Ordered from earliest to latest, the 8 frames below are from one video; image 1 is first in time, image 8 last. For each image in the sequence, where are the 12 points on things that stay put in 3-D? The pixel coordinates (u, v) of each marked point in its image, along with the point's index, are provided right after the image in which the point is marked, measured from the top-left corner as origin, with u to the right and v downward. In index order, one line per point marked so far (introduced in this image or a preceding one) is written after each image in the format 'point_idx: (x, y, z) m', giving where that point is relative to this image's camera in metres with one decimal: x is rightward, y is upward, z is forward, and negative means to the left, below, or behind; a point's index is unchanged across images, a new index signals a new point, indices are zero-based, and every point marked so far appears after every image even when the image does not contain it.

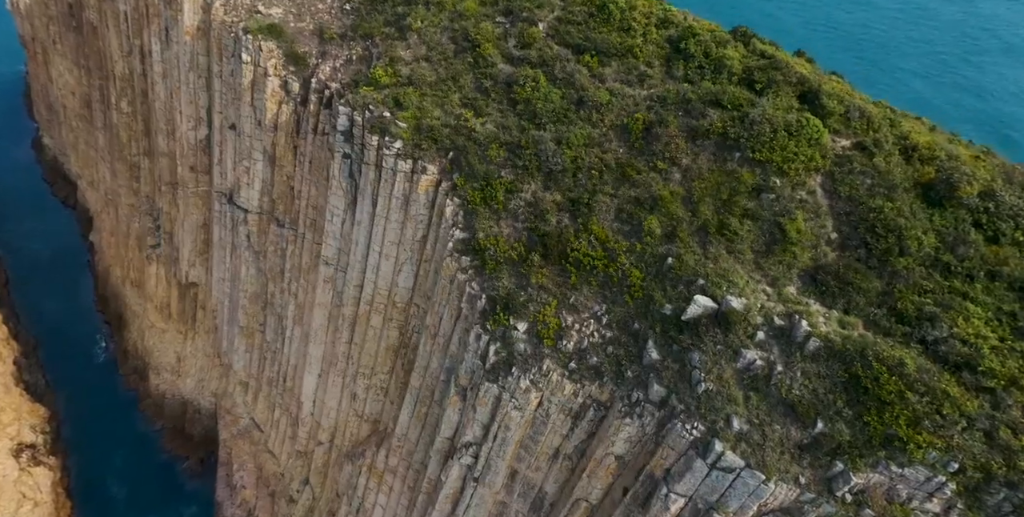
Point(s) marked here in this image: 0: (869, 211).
0: (+8.0, +1.0, +14.6) m
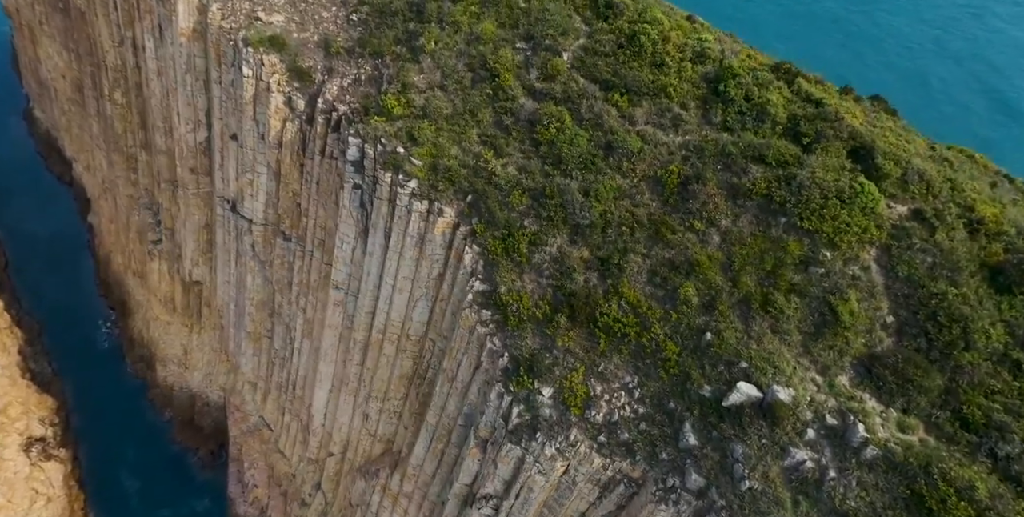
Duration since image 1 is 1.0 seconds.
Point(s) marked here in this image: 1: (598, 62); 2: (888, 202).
0: (+8.6, -0.8, +13.5) m
1: (+2.5, +5.6, +18.9) m
2: (+8.5, +1.3, +14.8) m
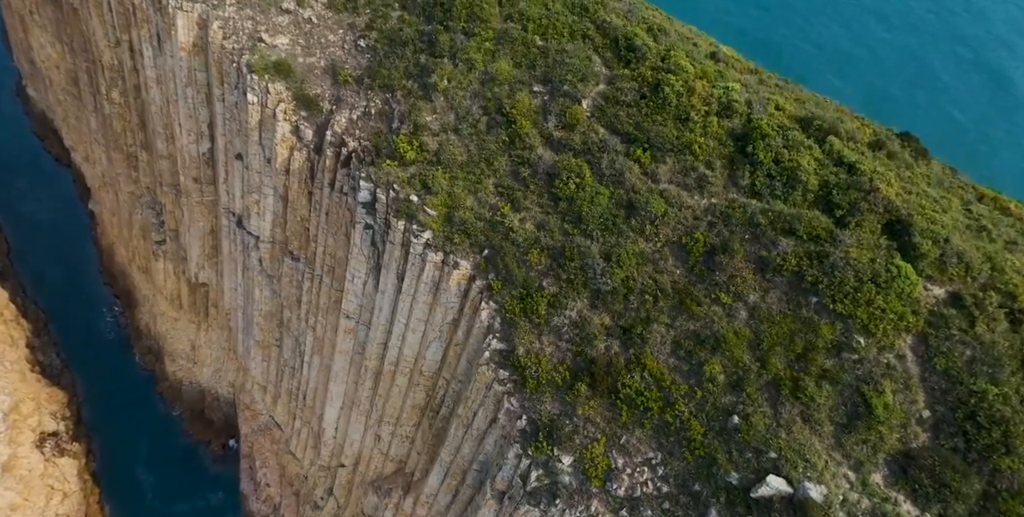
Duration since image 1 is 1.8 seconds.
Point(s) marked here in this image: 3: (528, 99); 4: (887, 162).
0: (+9.1, -2.7, +13.1) m
1: (+2.9, +4.0, +18.1) m
2: (+8.9, -0.5, +14.3) m
3: (+0.5, +4.7, +19.3) m
4: (+9.7, +2.5, +17.1) m
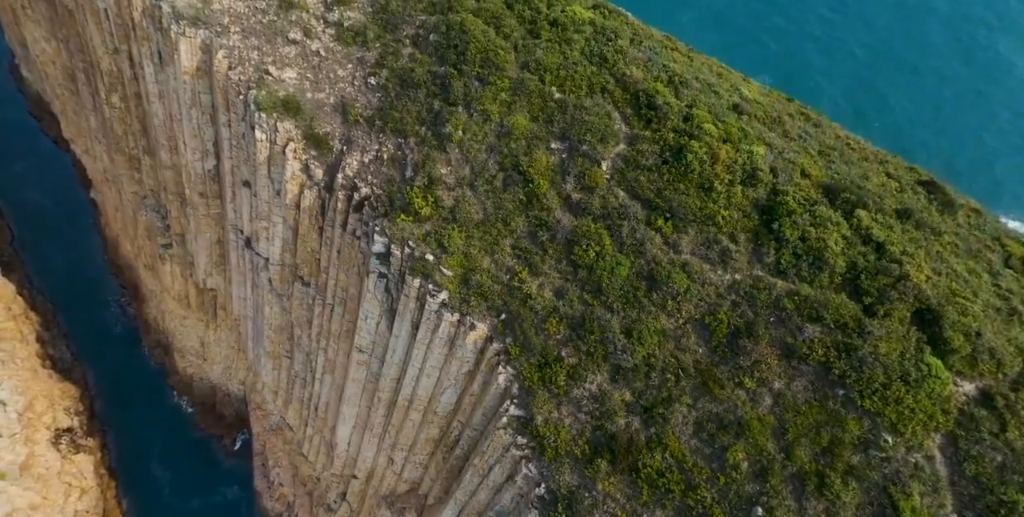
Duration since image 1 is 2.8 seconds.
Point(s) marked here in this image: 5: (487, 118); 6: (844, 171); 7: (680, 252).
0: (+9.6, -4.7, +13.0) m
1: (+3.4, +2.2, +17.6) m
2: (+9.4, -2.5, +14.0) m
3: (+1.0, +2.9, +18.8) m
4: (+10.2, +0.6, +16.6) m
5: (-0.8, +4.3, +19.8) m
6: (+9.4, +2.5, +18.5) m
7: (+4.3, +0.2, +16.7) m
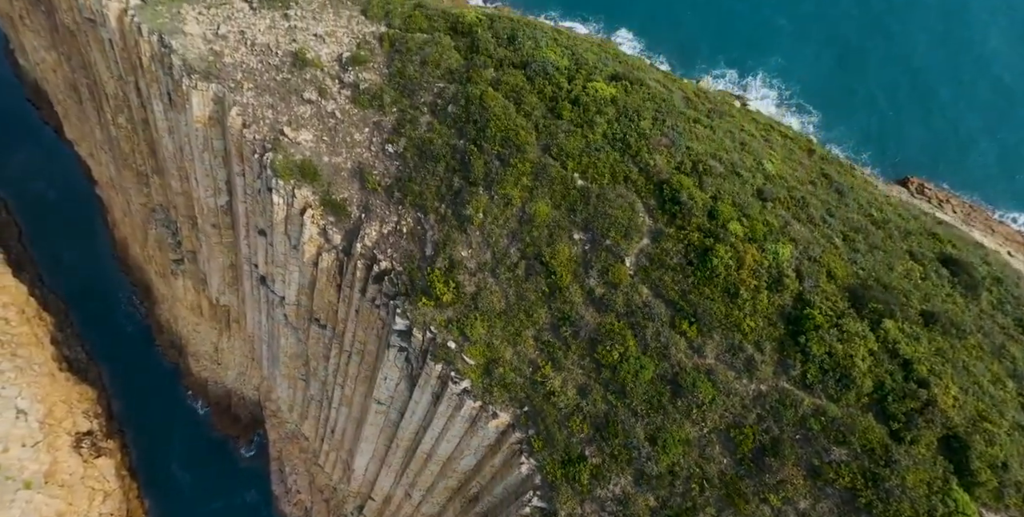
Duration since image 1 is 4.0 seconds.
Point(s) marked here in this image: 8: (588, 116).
0: (+10.2, -7.6, +13.2) m
1: (+4.1, -0.5, +17.5) m
2: (+10.1, -5.4, +14.2) m
3: (+1.6, +0.3, +18.7) m
4: (+10.9, -2.1, +16.6) m
5: (-0.1, +1.7, +19.6) m
6: (+10.0, -0.1, +18.4) m
7: (+4.9, -2.6, +16.7) m
8: (+2.3, +4.3, +20.0) m
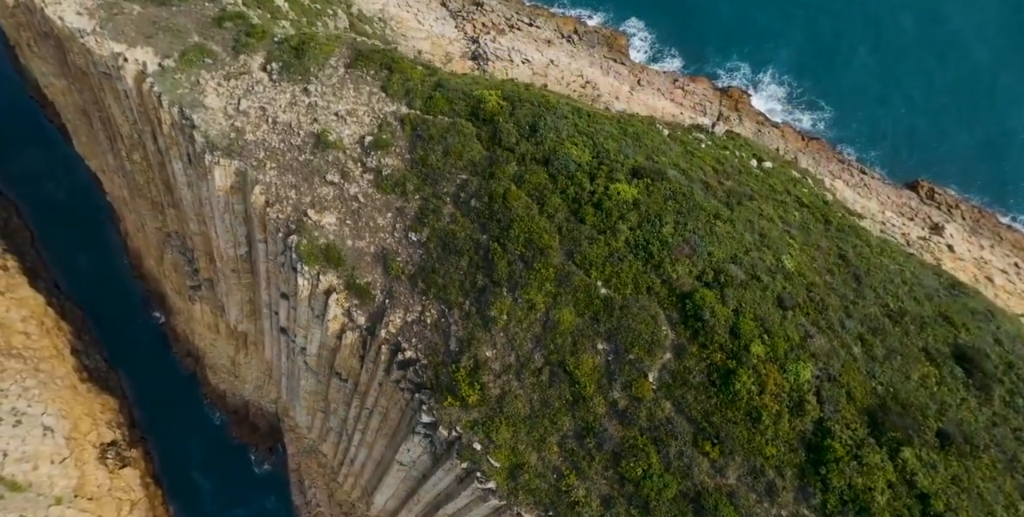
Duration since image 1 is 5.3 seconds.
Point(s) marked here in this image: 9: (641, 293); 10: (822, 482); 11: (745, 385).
0: (+11.0, -11.0, +14.0) m
1: (+4.8, -3.8, +18.0) m
2: (+10.8, -8.8, +14.8) m
3: (+2.3, -2.9, +19.1) m
4: (+11.6, -5.3, +17.1) m
5: (+0.6, -1.5, +20.0) m
6: (+10.7, -3.3, +18.8) m
7: (+5.7, -5.8, +17.3) m
8: (+3.0, +1.1, +20.2) m
9: (+3.8, -1.0, +19.2) m
10: (+7.8, -5.6, +16.6) m
11: (+6.2, -3.2, +17.6) m
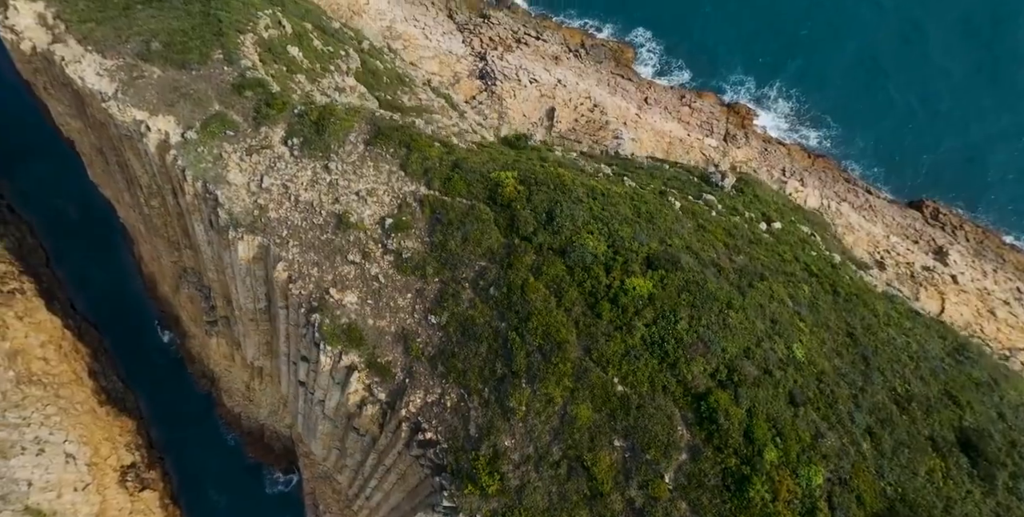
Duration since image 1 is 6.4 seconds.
0: (+11.5, -14.1, +14.7) m
1: (+5.4, -6.8, +18.7) m
2: (+11.4, -11.8, +15.5) m
3: (+2.9, -5.9, +19.8) m
4: (+12.2, -8.3, +17.7) m
5: (+1.2, -4.5, +20.7) m
6: (+11.3, -6.3, +19.4) m
7: (+6.3, -8.9, +18.0) m
8: (+3.6, -1.9, +20.8) m
9: (+4.4, -4.0, +19.8) m
10: (+8.4, -8.6, +17.3) m
11: (+6.8, -6.2, +18.2) m
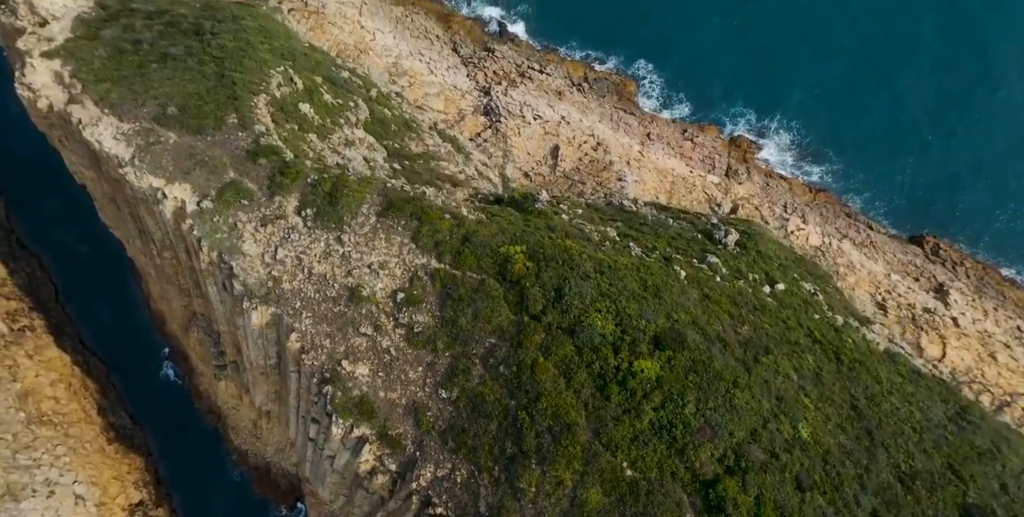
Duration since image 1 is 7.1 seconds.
0: (+11.9, -16.6, +14.8) m
1: (+5.7, -9.4, +19.0) m
2: (+11.7, -14.4, +15.7) m
3: (+3.3, -8.6, +20.1) m
4: (+12.5, -11.0, +17.9) m
5: (+1.5, -7.2, +21.1) m
6: (+11.7, -9.0, +19.7) m
7: (+6.6, -11.5, +18.2) m
8: (+4.0, -4.6, +21.2) m
9: (+4.7, -6.7, +20.2) m
10: (+8.8, -11.2, +17.5) m
11: (+7.1, -8.9, +18.5) m
